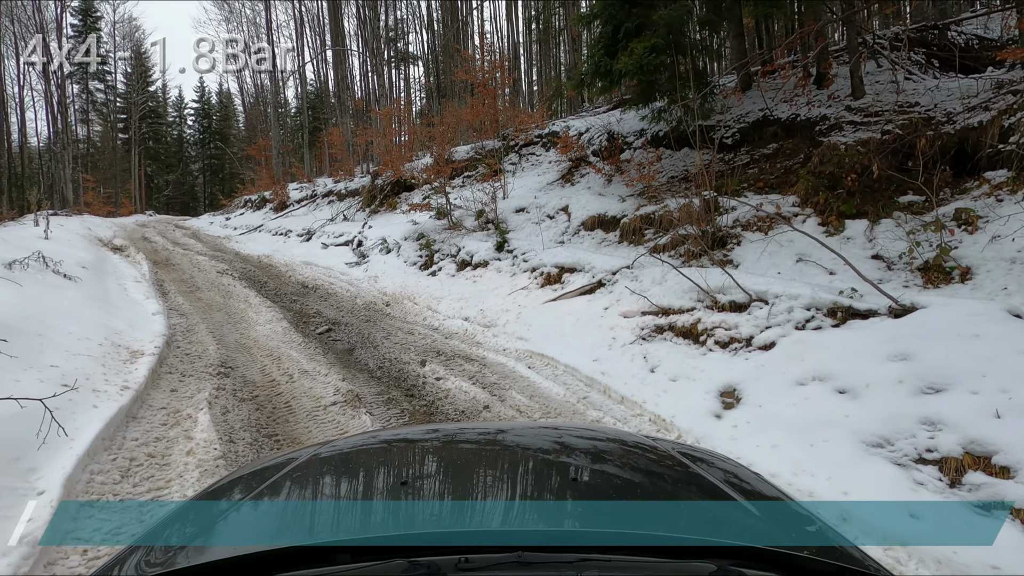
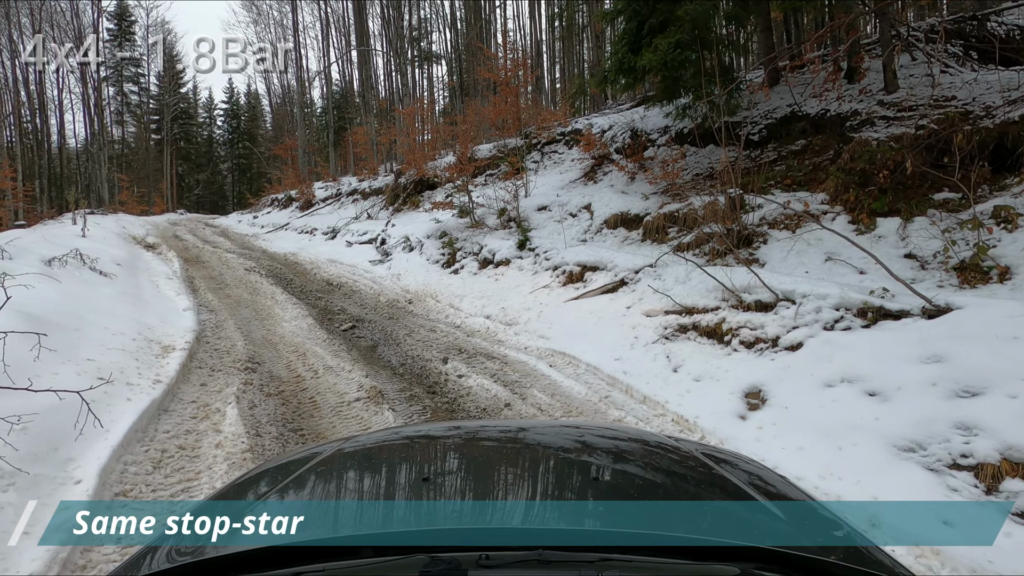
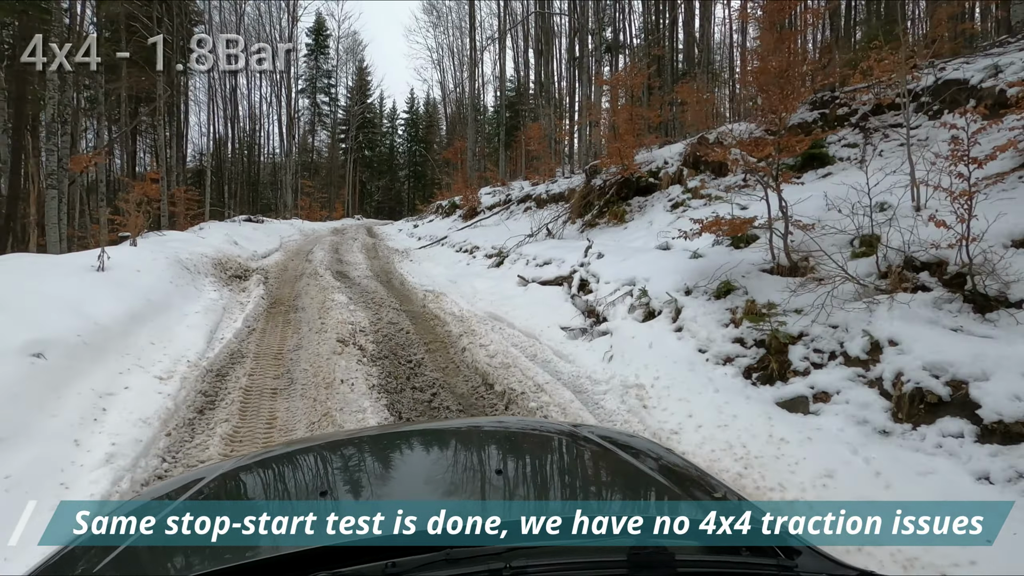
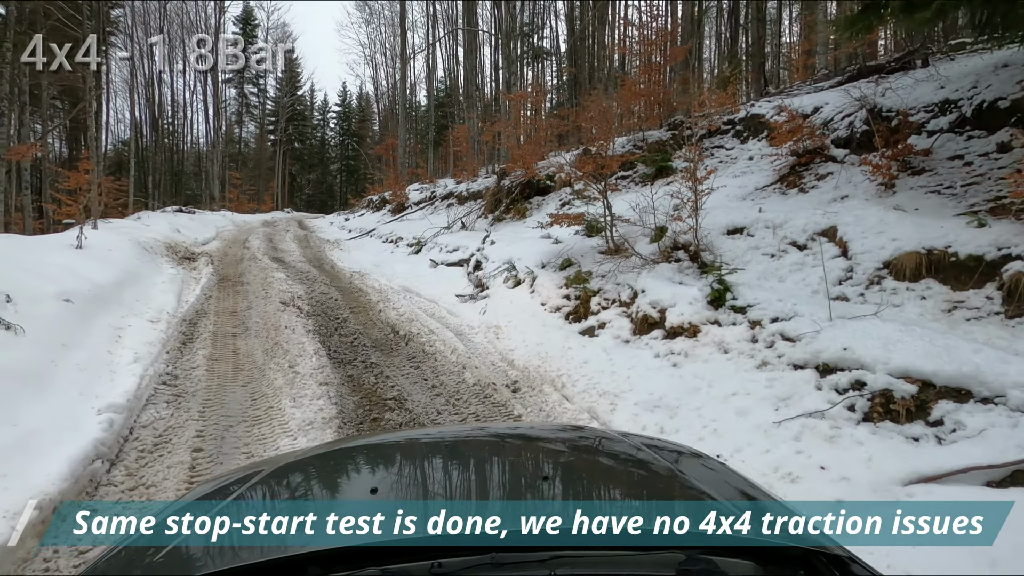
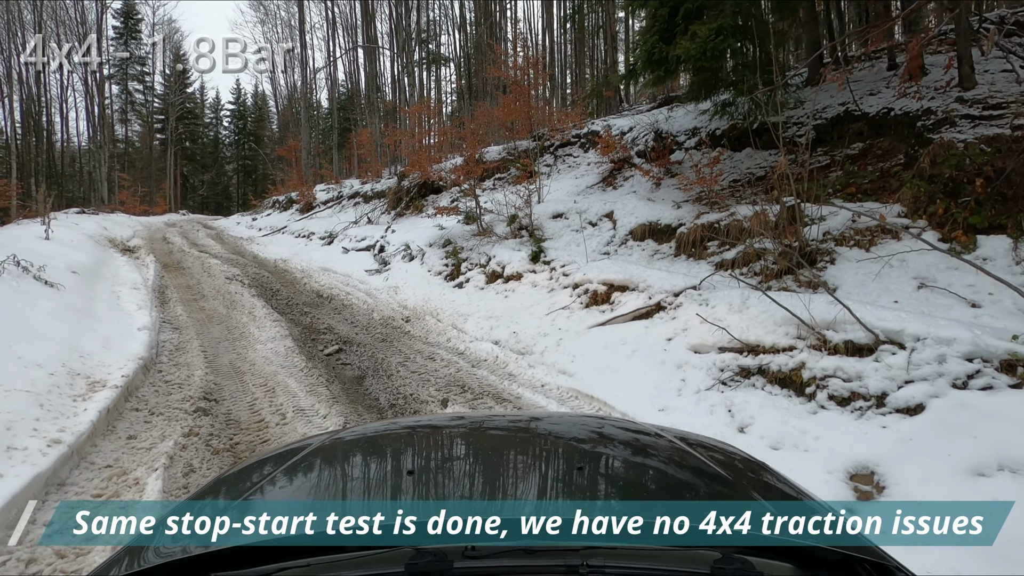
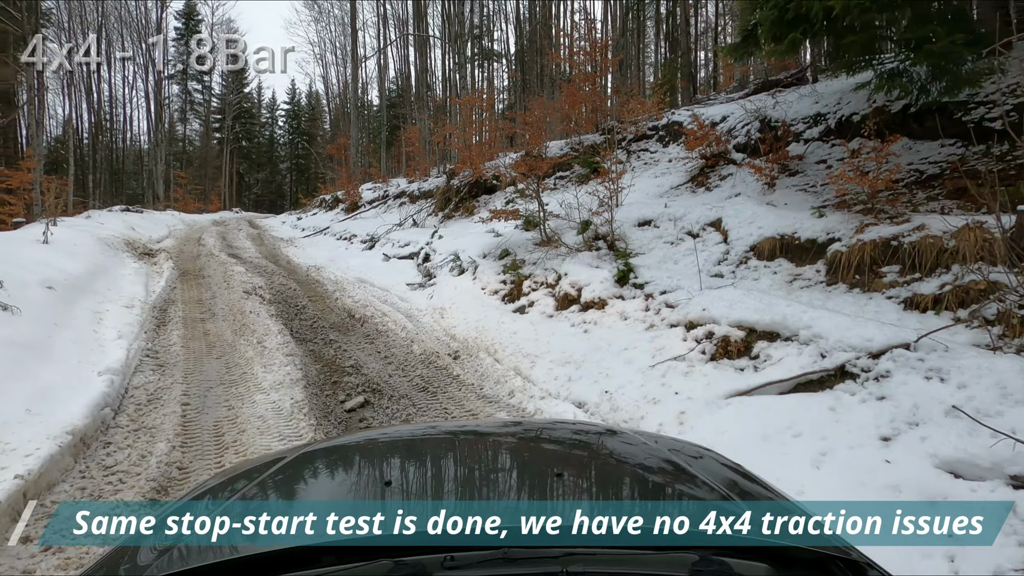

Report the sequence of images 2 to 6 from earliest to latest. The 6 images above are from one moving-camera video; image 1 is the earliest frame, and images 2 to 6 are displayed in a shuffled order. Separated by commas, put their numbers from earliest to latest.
2, 5, 6, 4, 3
